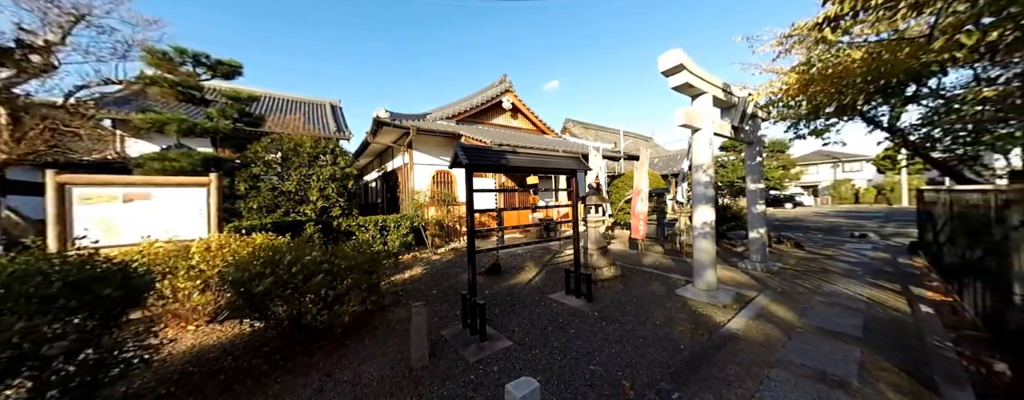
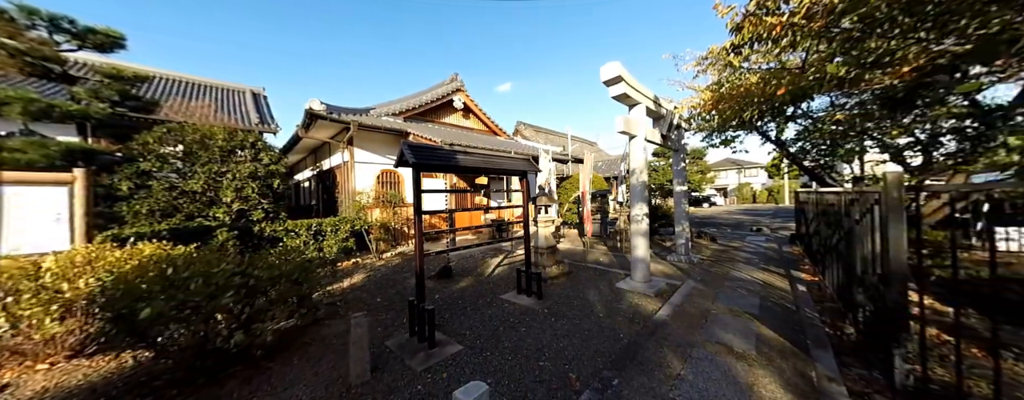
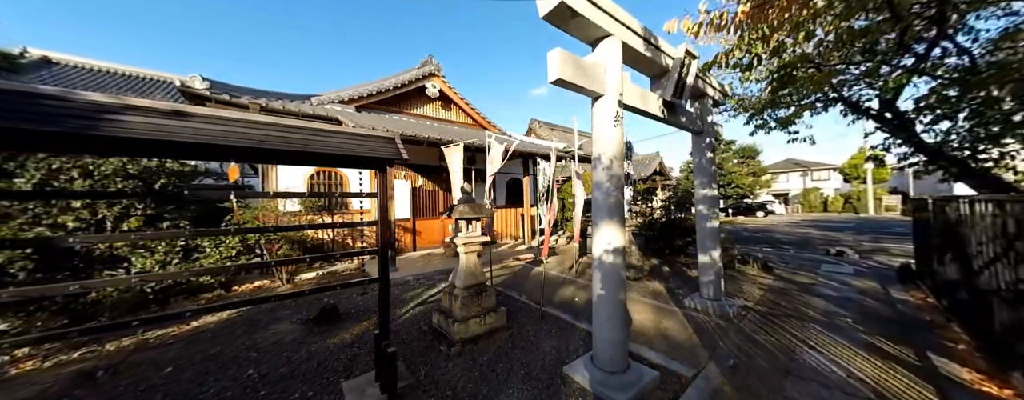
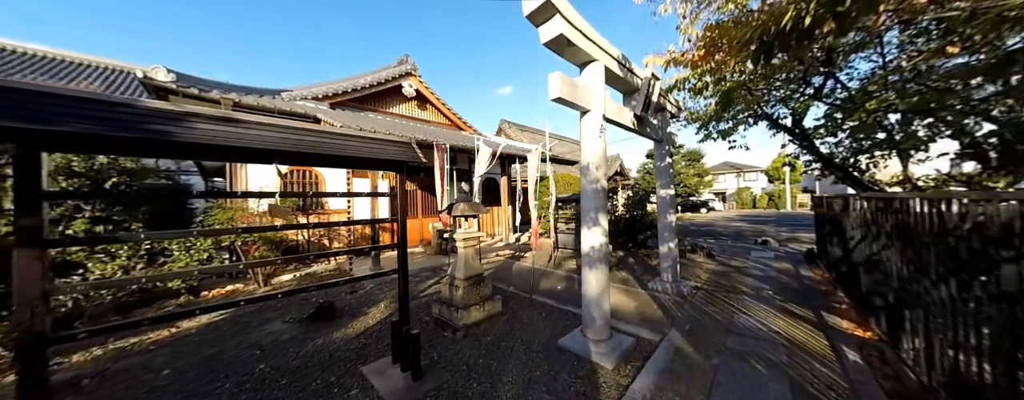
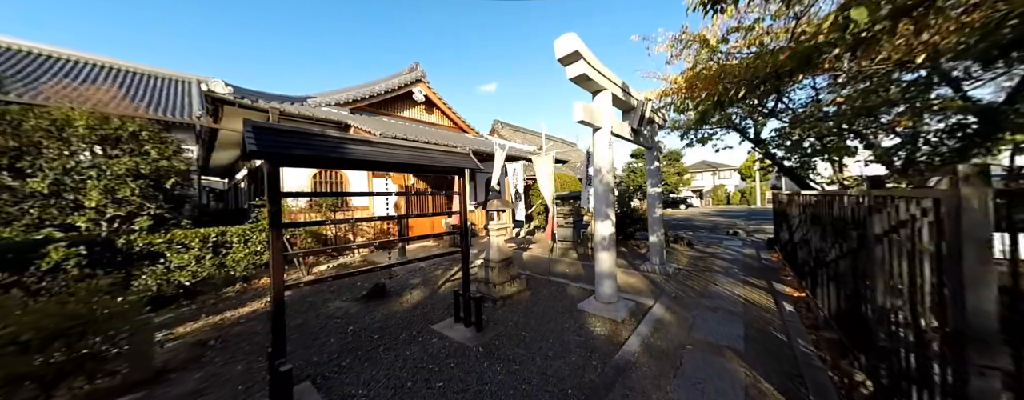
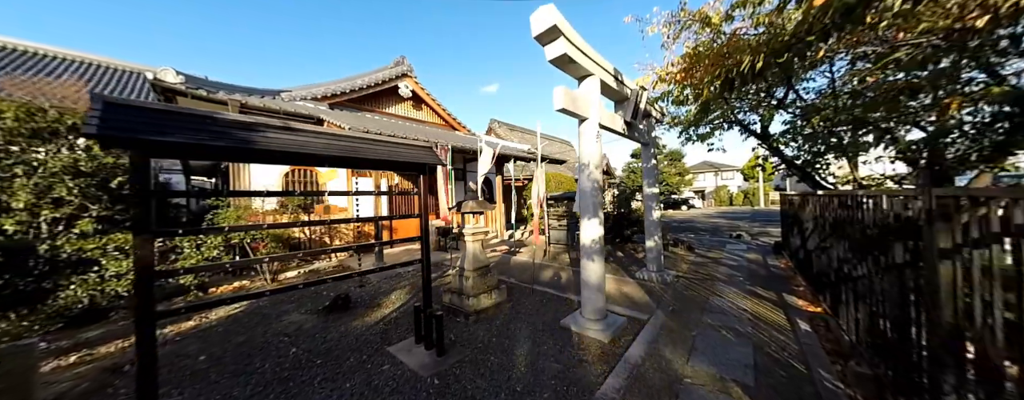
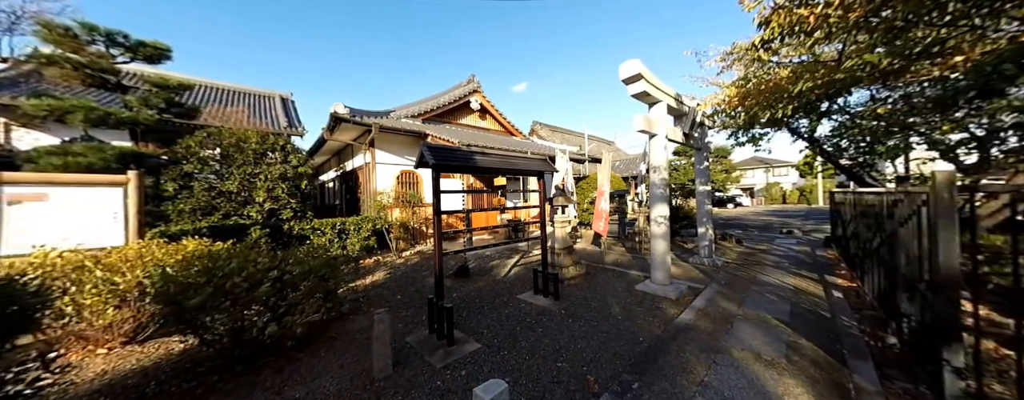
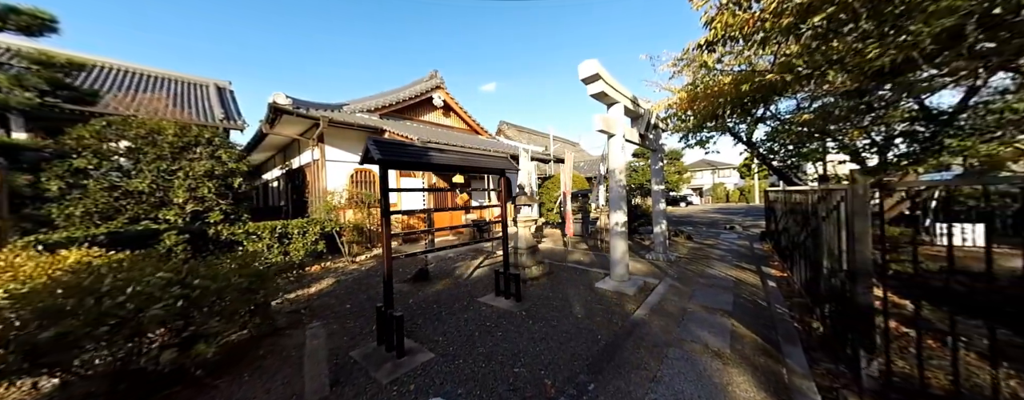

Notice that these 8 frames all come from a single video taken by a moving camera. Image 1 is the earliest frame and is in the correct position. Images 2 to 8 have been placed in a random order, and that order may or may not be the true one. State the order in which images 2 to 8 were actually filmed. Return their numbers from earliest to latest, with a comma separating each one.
7, 2, 8, 5, 6, 4, 3
